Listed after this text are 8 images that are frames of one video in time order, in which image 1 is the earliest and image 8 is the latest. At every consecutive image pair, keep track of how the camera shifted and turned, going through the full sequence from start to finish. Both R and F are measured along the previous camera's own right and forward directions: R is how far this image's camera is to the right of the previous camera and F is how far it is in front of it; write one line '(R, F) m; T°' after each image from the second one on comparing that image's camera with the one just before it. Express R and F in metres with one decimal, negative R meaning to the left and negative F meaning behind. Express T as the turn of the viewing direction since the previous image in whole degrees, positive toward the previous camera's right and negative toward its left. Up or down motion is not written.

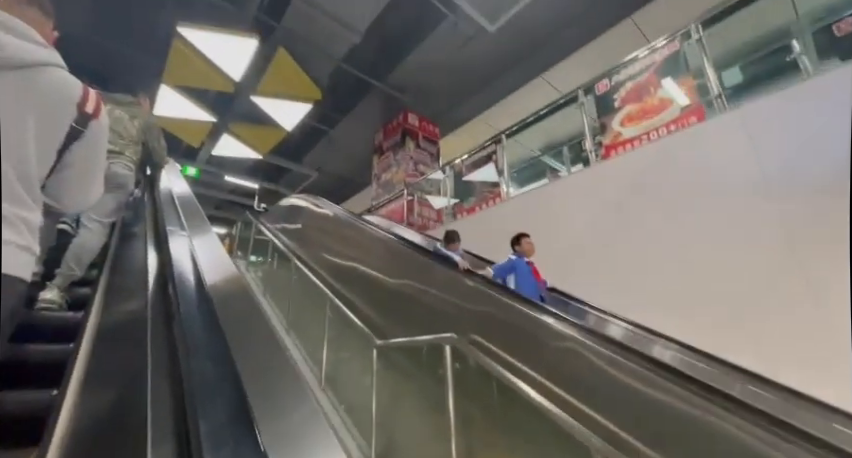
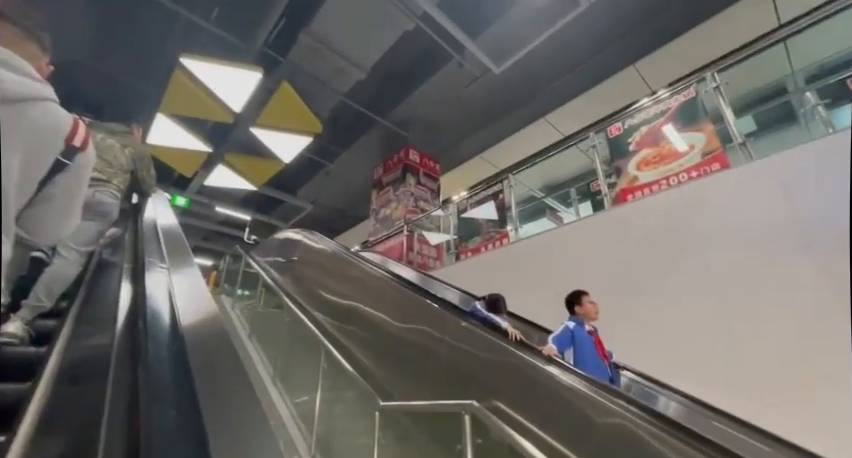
(-0.2, +0.2) m; +2°
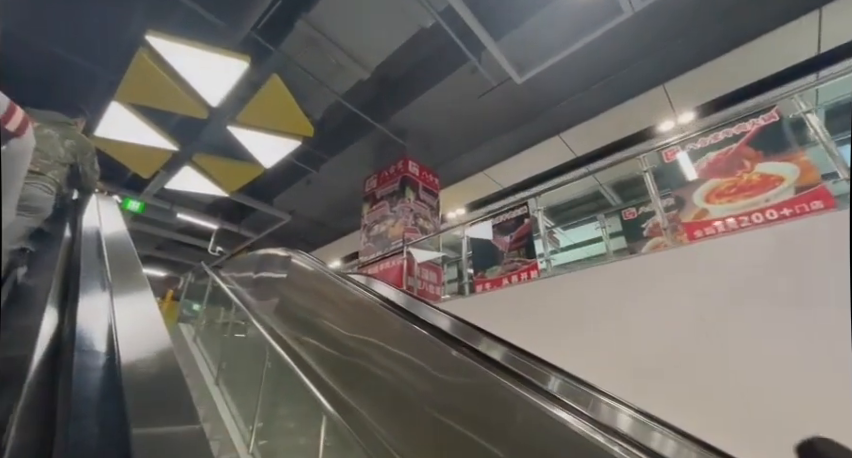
(-0.4, +0.6) m; +5°
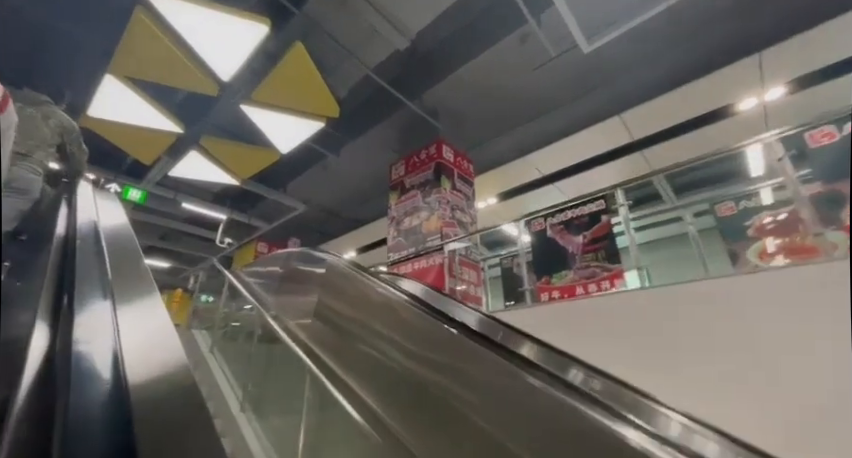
(-0.5, +0.6) m; 0°
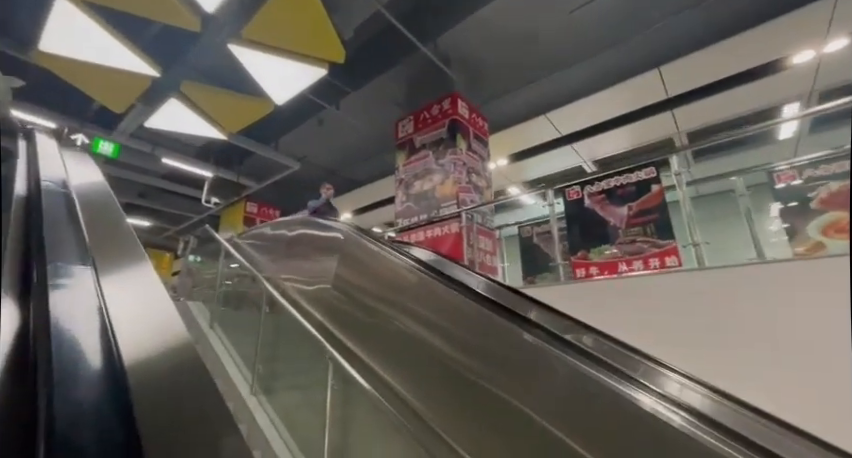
(-0.3, +0.4) m; +2°
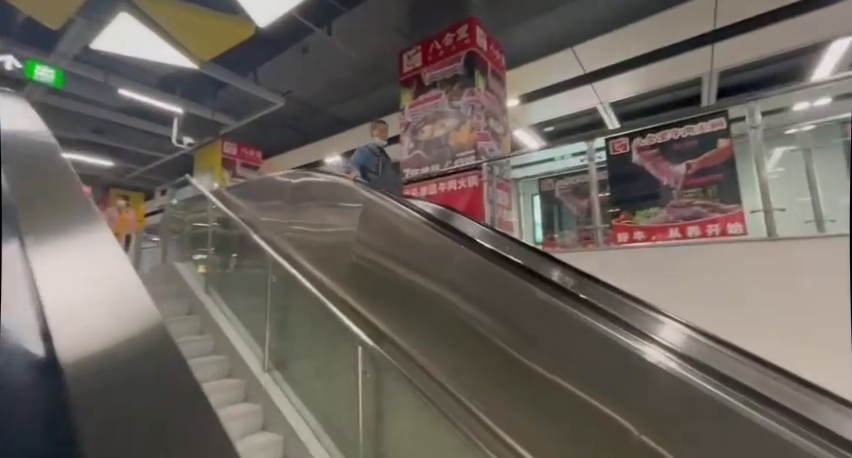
(-0.3, +0.4) m; +3°
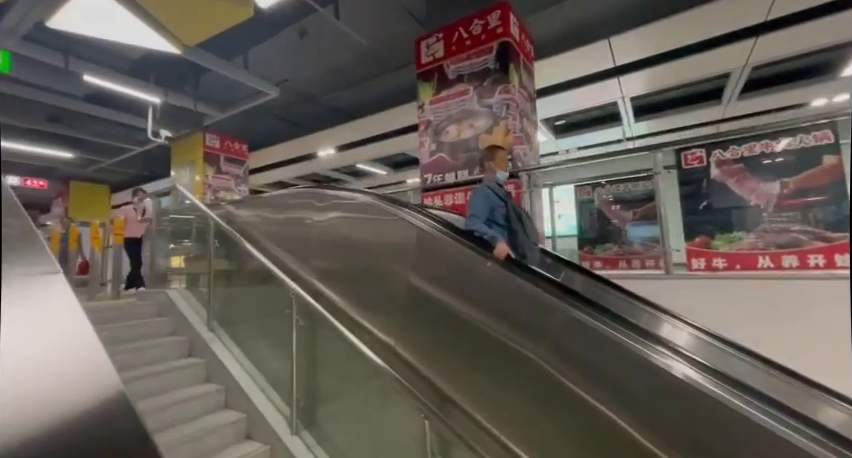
(-0.4, +0.4) m; +3°
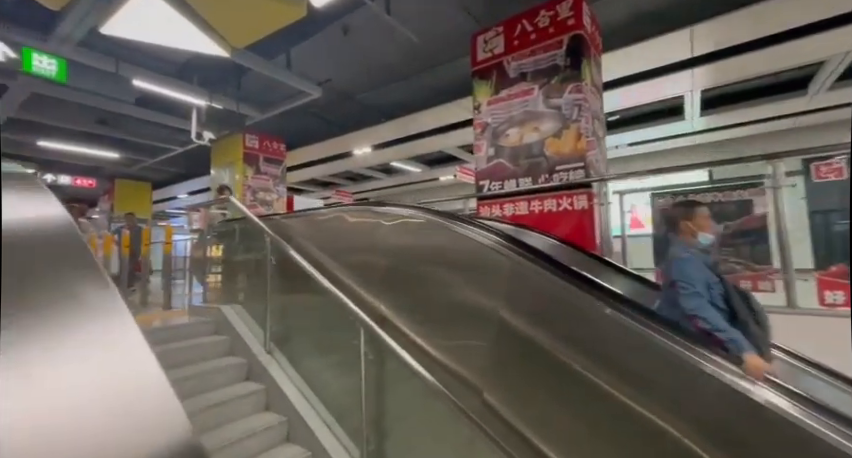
(-0.3, +0.2) m; -4°
